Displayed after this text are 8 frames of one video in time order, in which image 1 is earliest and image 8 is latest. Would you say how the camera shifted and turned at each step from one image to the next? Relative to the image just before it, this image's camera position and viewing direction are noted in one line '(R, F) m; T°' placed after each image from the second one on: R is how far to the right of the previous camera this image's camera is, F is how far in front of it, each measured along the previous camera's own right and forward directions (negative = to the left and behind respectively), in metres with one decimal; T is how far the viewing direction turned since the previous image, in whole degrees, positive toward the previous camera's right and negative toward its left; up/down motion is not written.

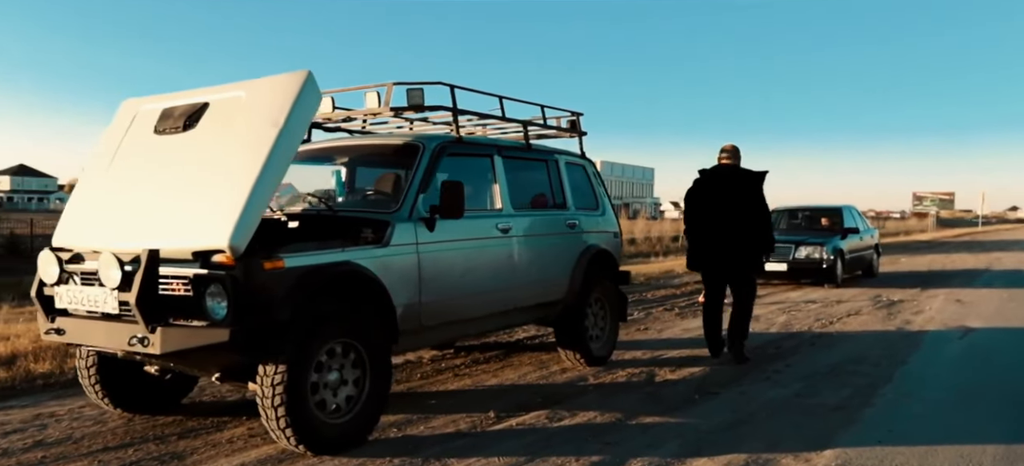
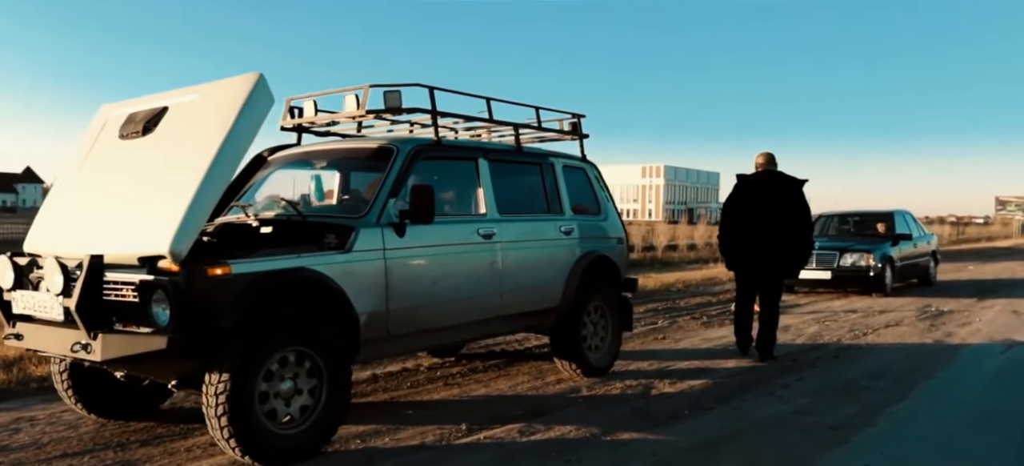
(+0.6, +0.2) m; -4°
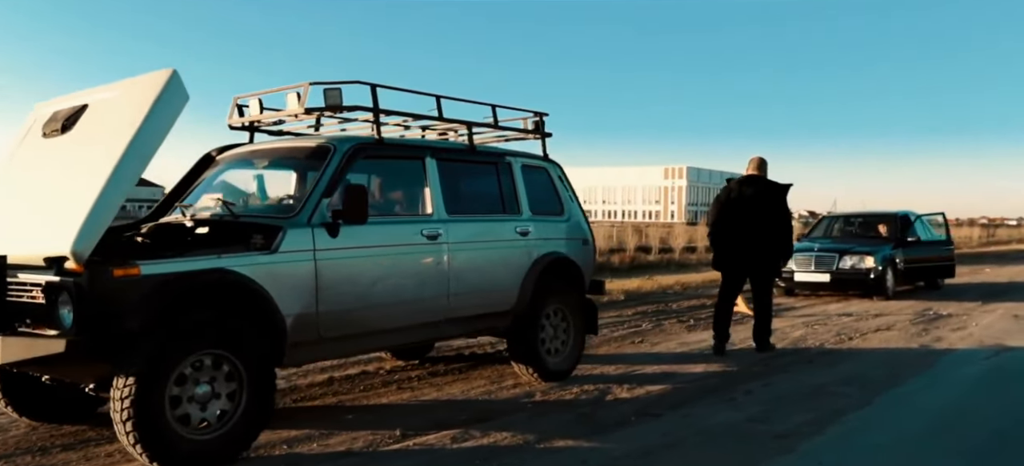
(+0.5, +0.2) m; -1°
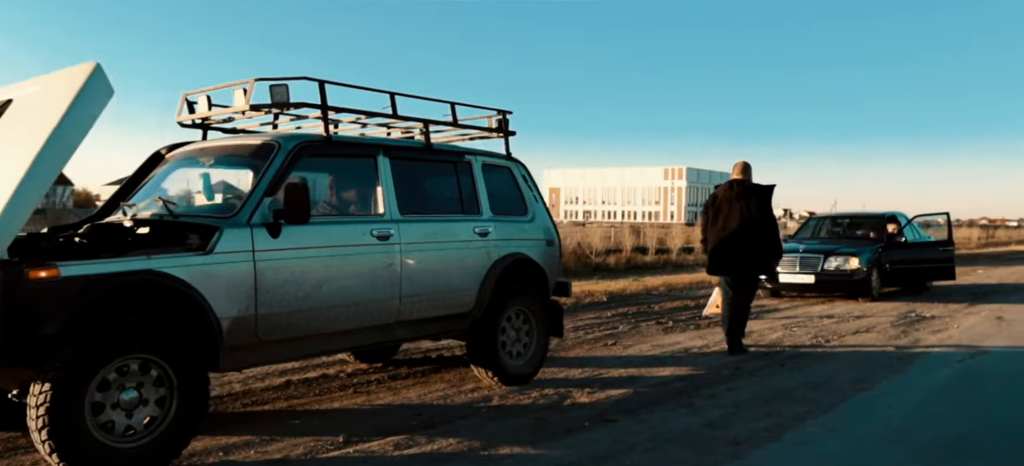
(+0.3, +0.1) m; 0°
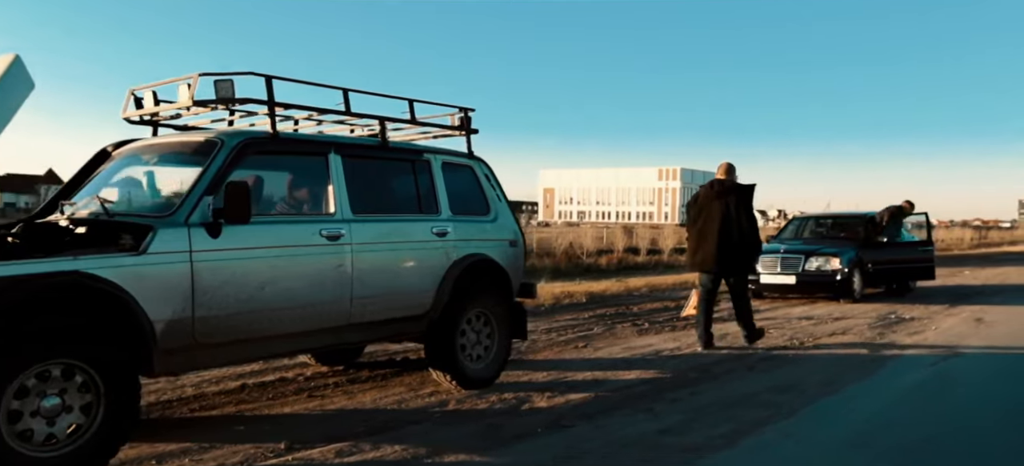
(+0.3, +0.1) m; 0°
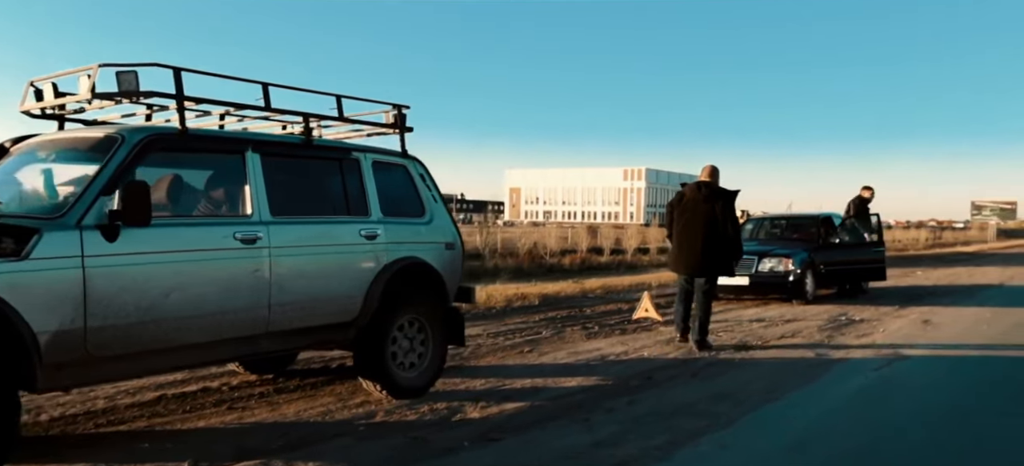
(+0.2, +0.3) m; +2°
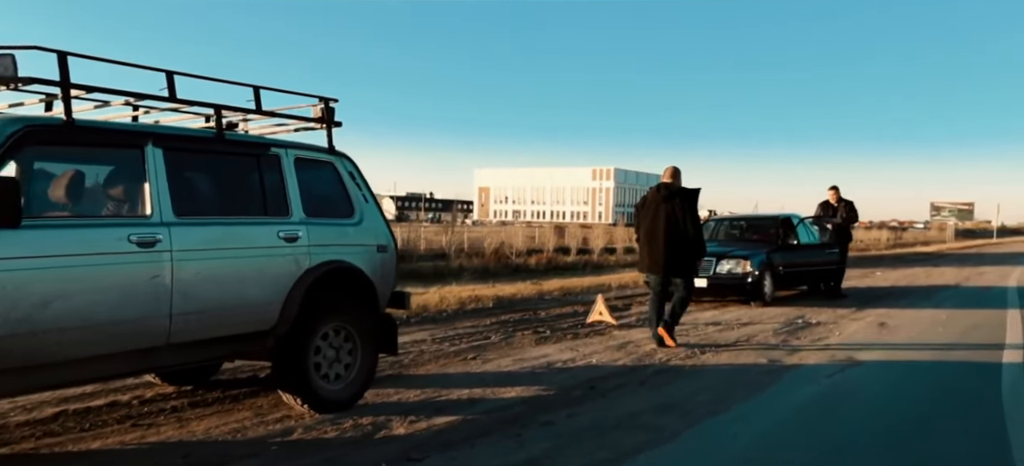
(+0.3, +0.4) m; +2°
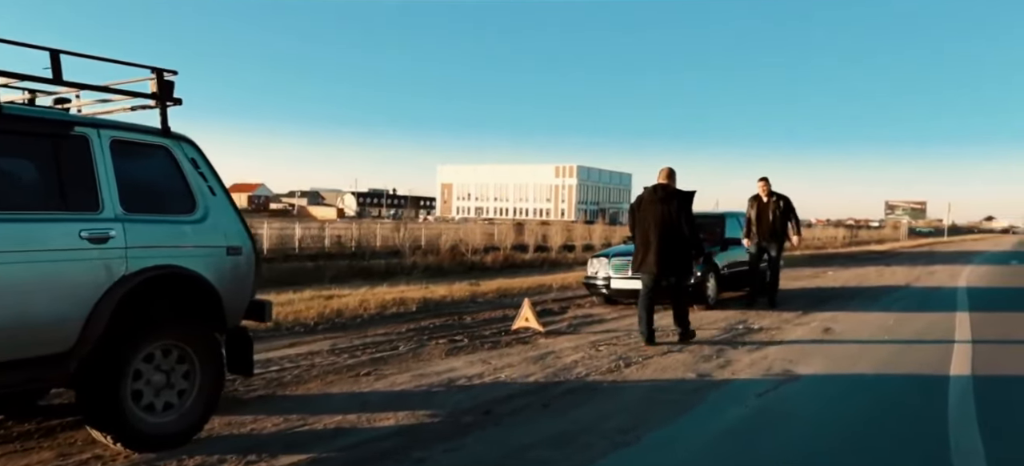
(+0.6, +0.9) m; +3°
